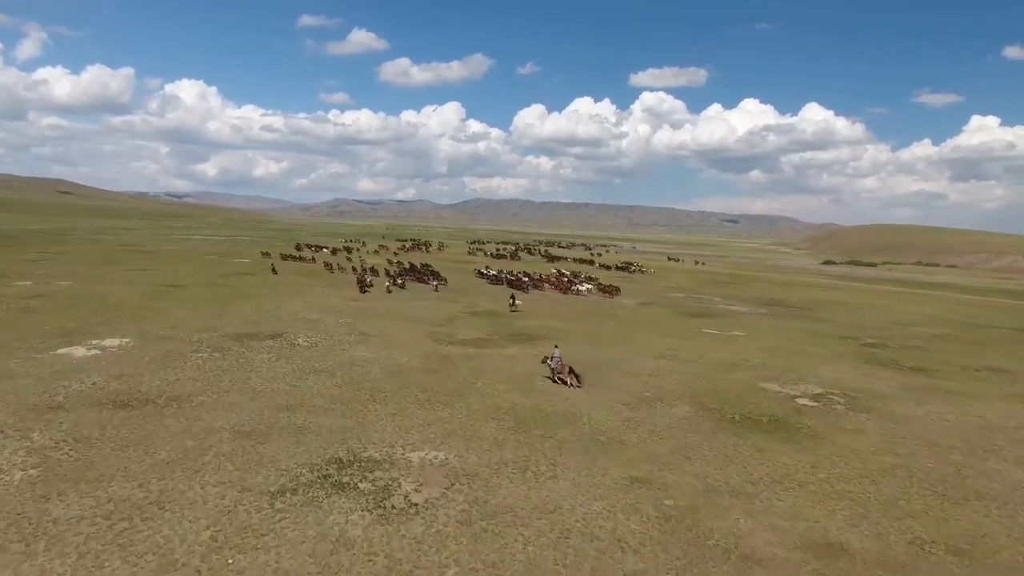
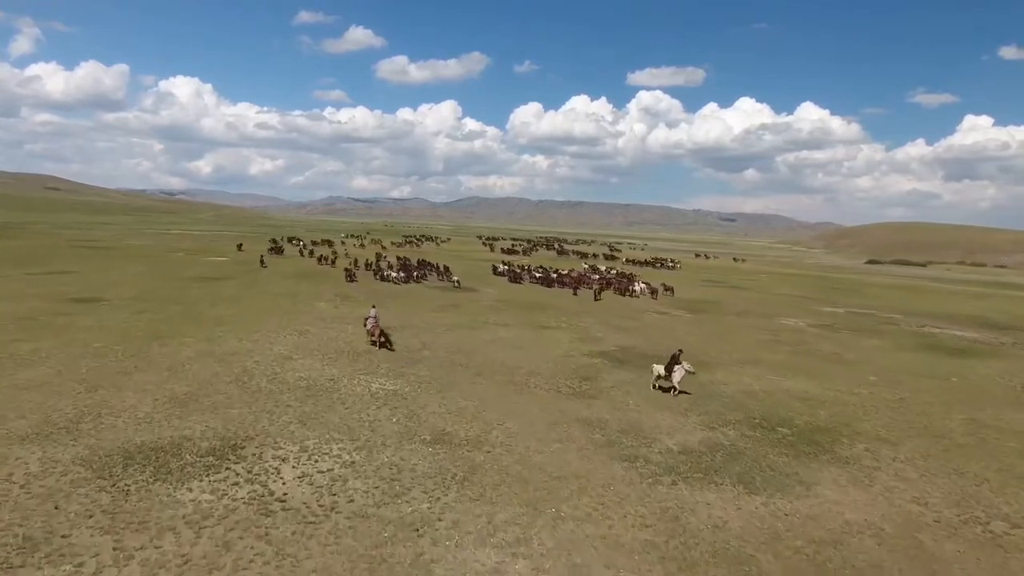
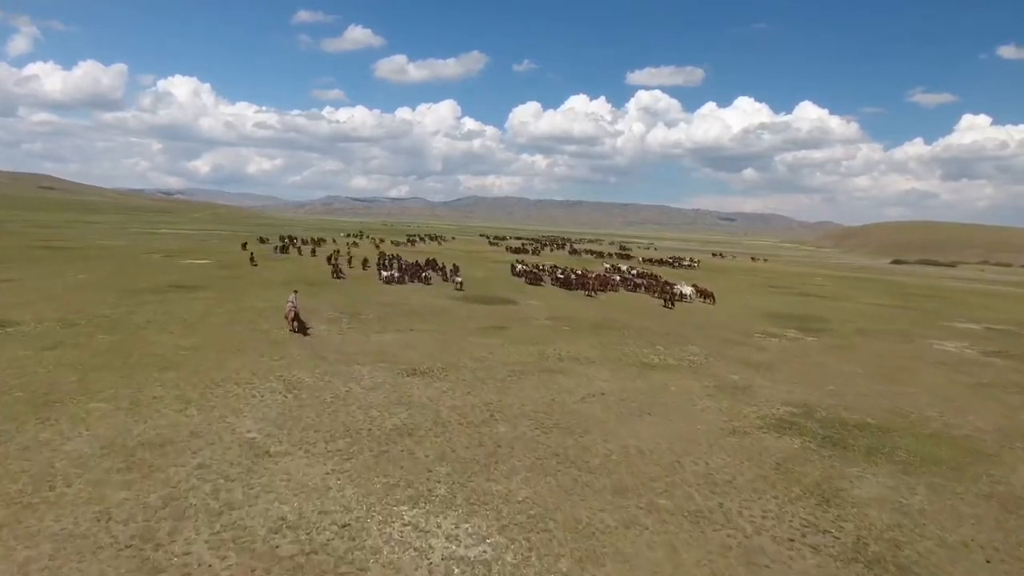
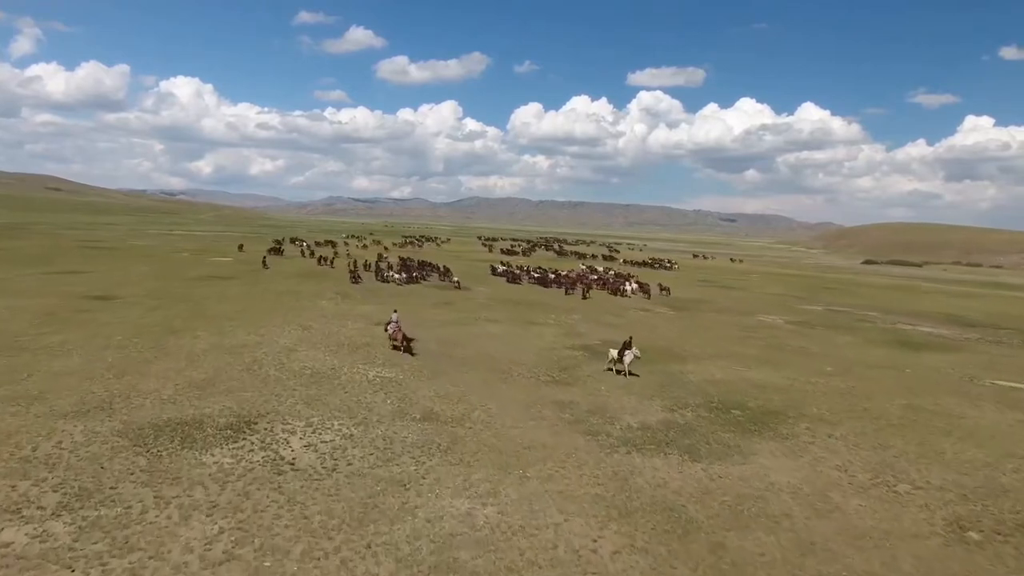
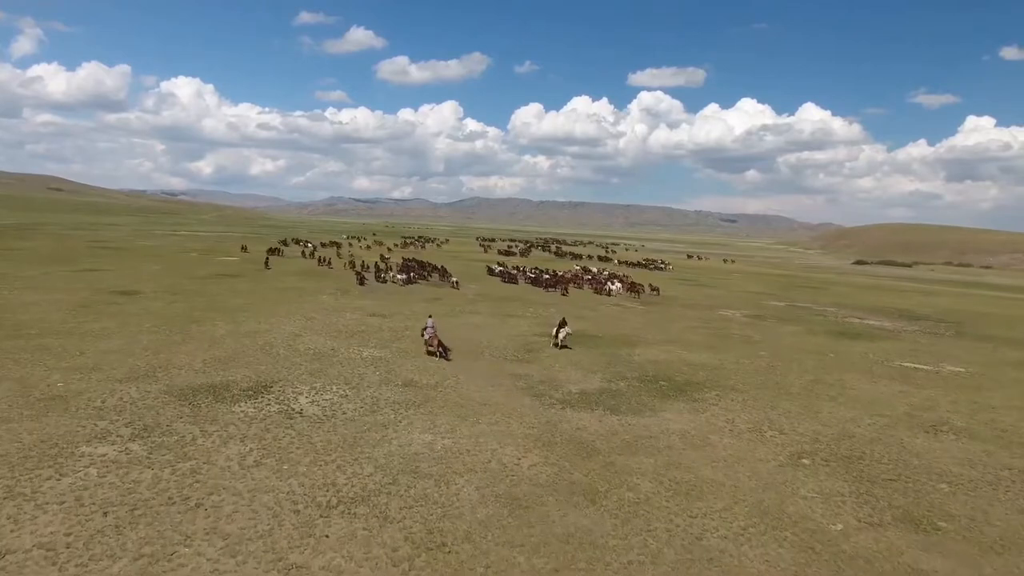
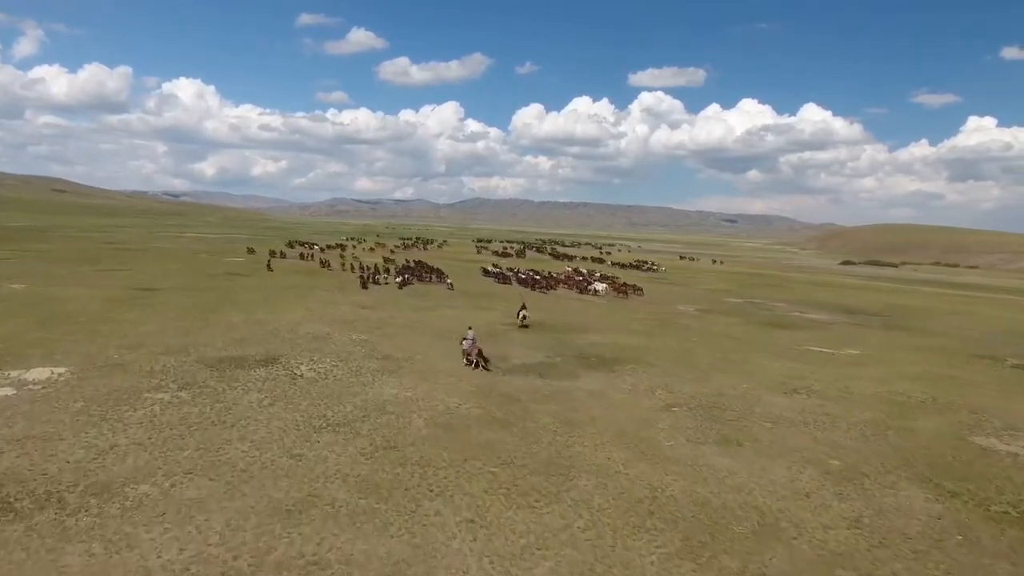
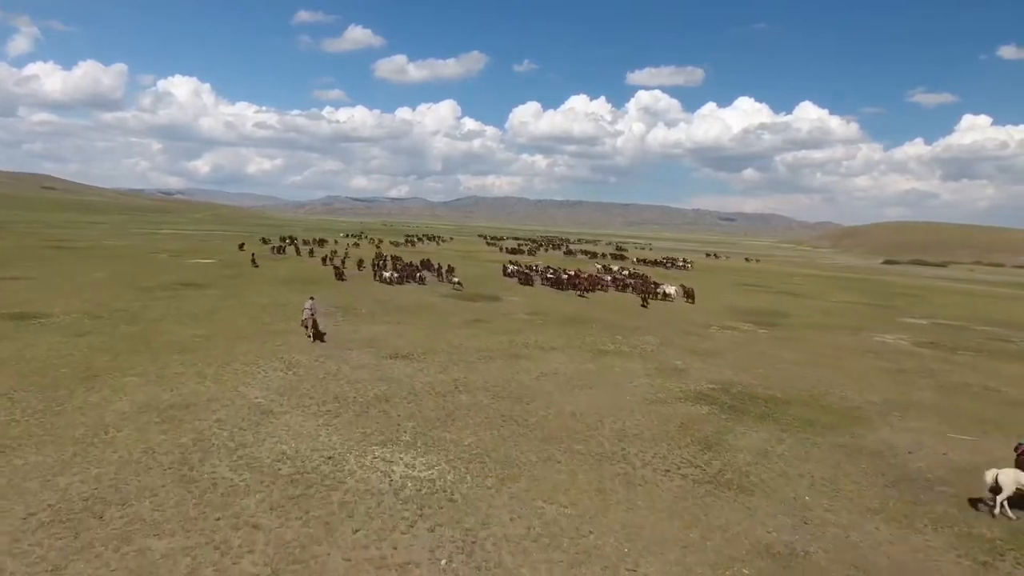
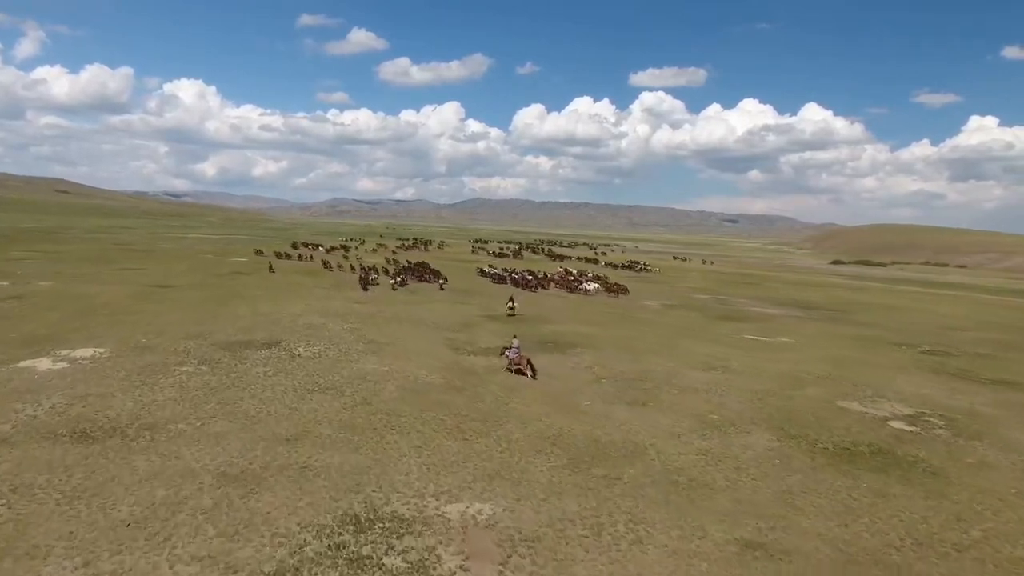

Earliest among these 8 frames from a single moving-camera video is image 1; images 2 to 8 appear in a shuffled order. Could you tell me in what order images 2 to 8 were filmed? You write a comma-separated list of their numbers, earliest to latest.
8, 6, 5, 4, 2, 7, 3
